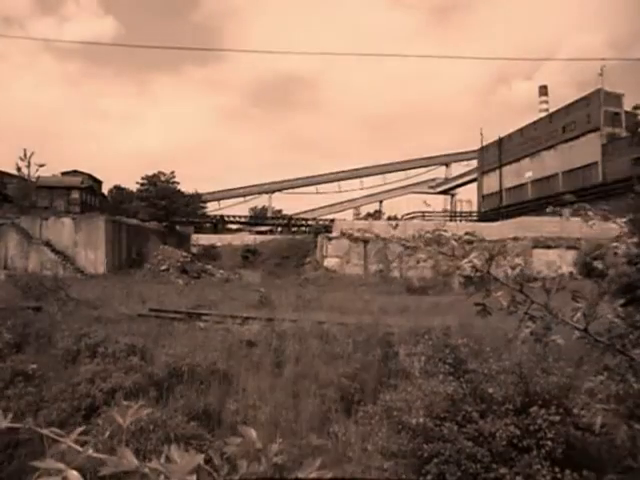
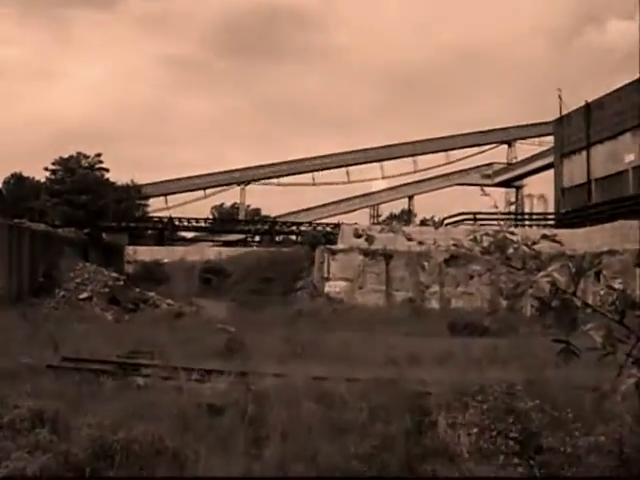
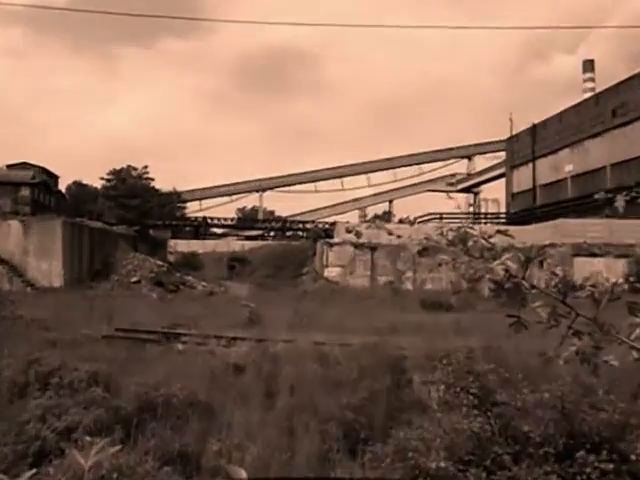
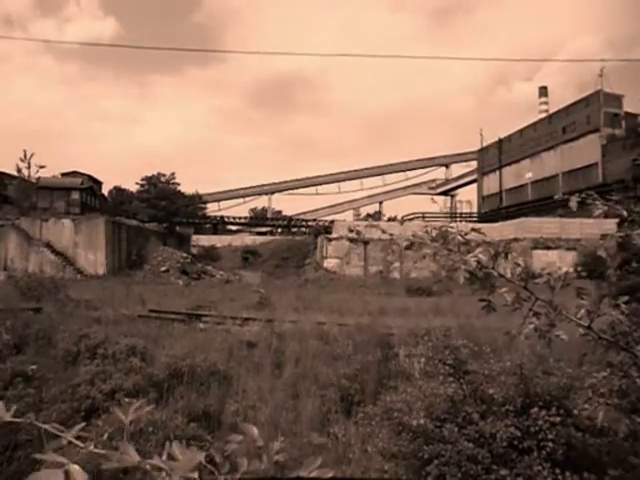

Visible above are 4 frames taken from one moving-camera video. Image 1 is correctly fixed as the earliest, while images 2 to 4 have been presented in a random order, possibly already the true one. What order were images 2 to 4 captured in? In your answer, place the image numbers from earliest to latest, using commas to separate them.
4, 3, 2
